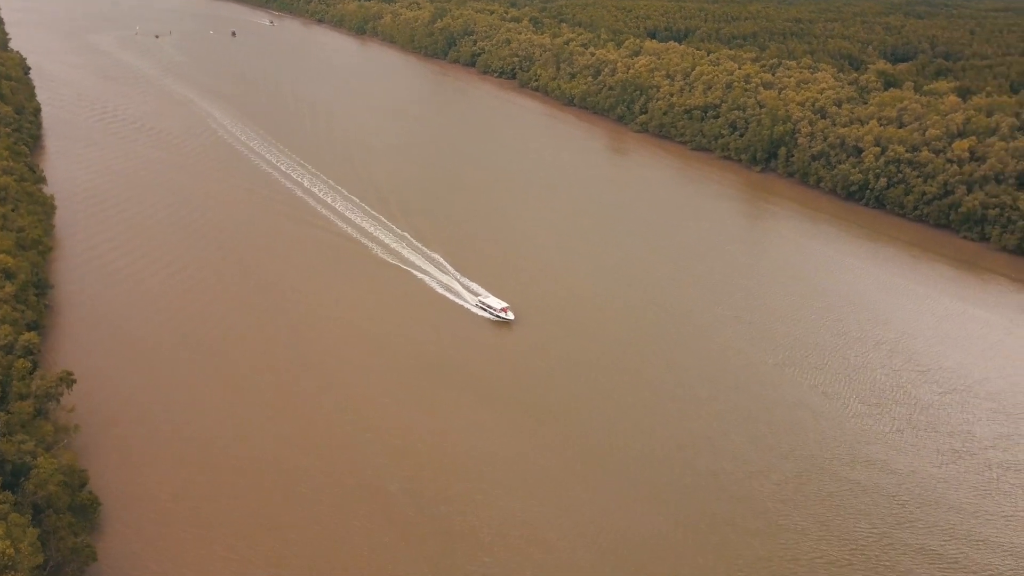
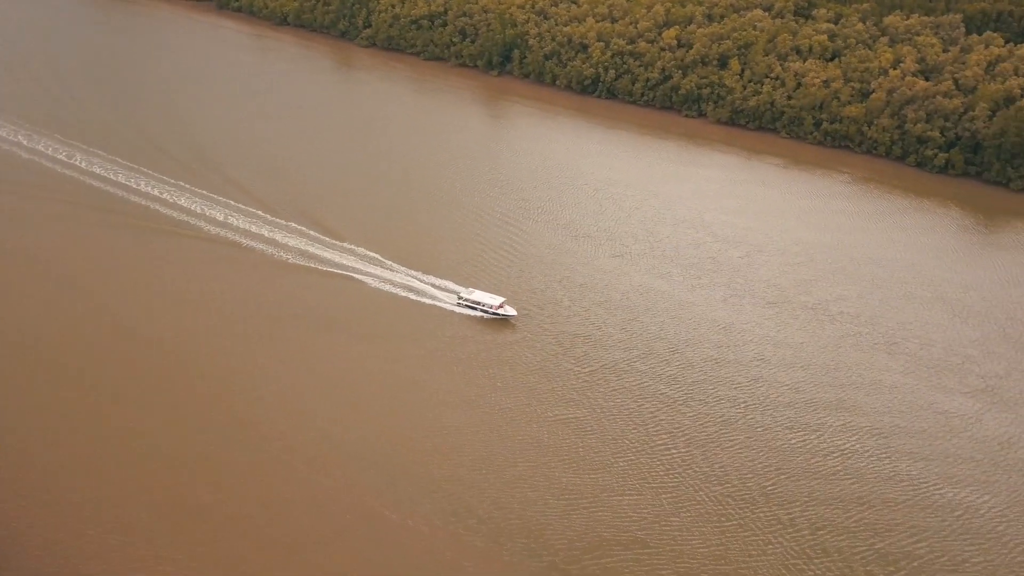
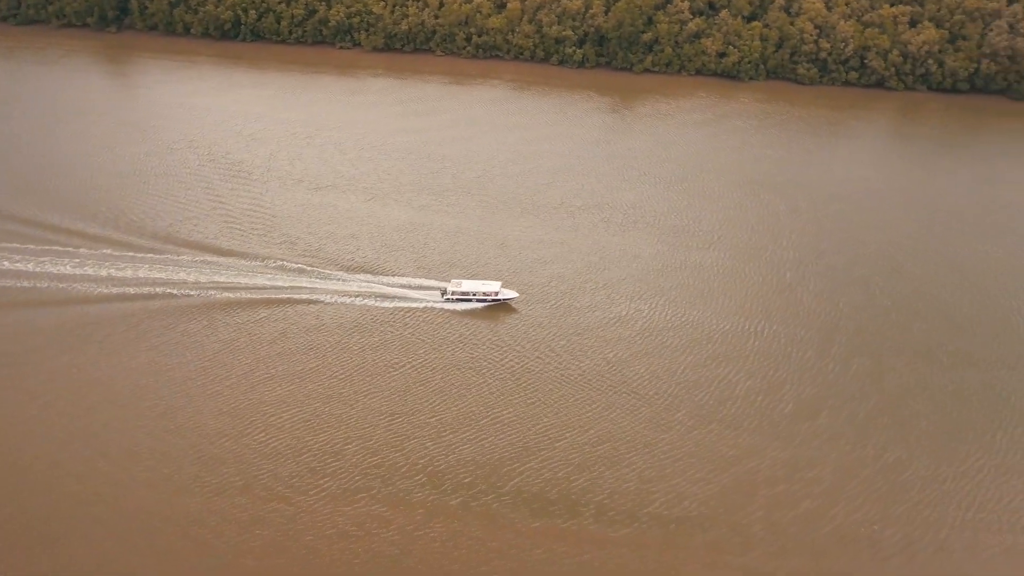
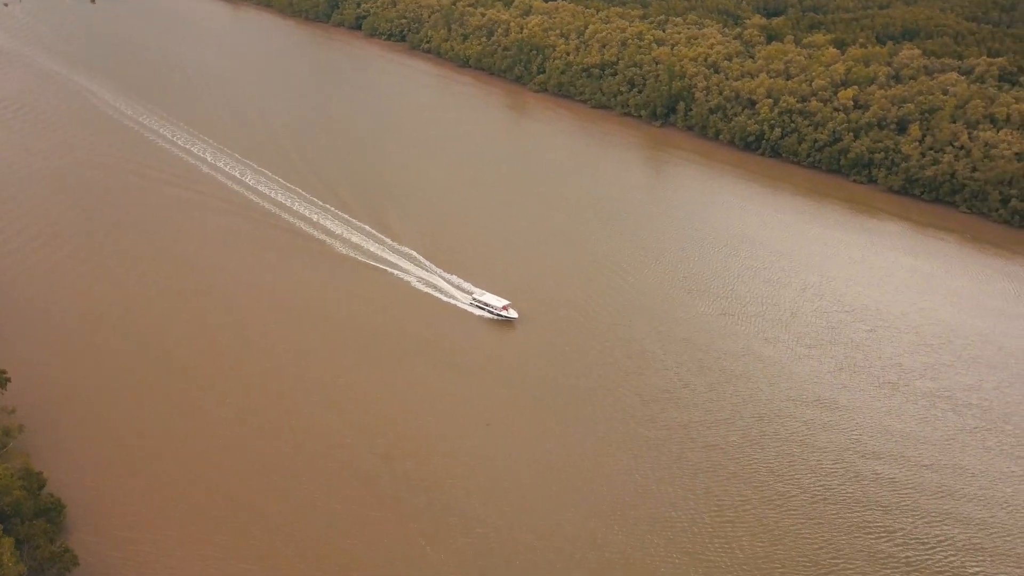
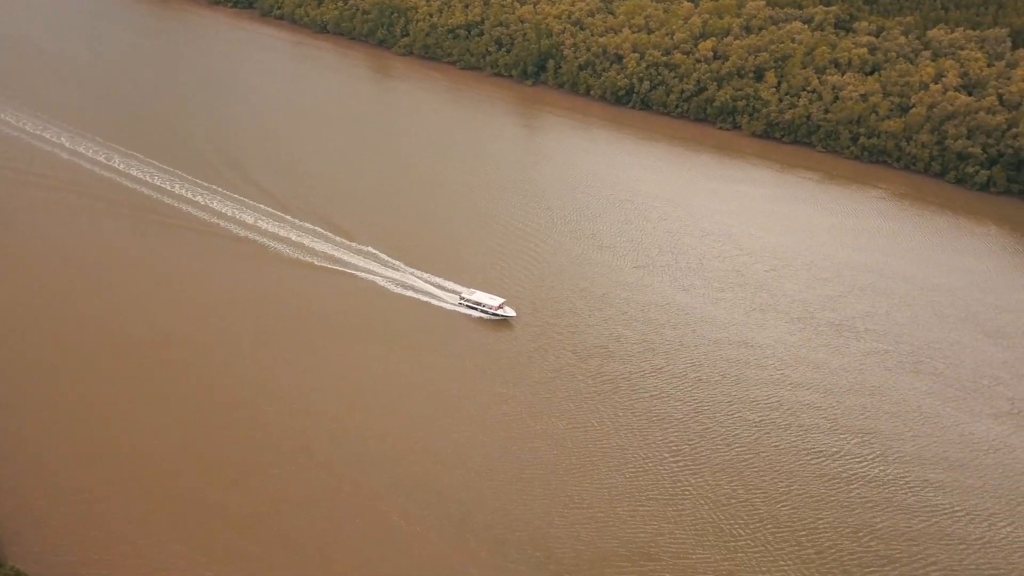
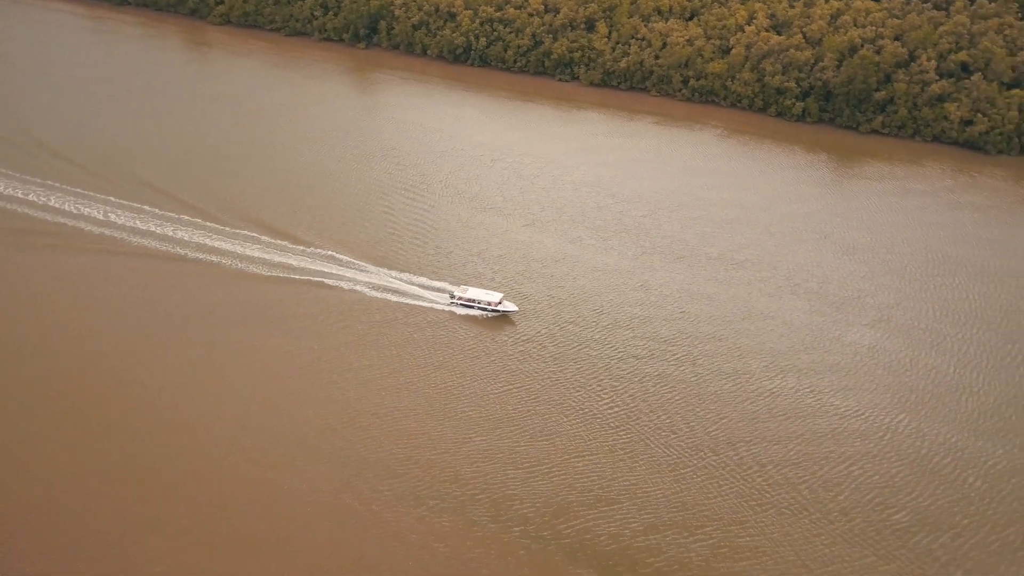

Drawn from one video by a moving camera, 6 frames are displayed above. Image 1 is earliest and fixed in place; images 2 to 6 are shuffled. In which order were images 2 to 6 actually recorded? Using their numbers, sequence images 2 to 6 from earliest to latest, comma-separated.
4, 5, 2, 6, 3
